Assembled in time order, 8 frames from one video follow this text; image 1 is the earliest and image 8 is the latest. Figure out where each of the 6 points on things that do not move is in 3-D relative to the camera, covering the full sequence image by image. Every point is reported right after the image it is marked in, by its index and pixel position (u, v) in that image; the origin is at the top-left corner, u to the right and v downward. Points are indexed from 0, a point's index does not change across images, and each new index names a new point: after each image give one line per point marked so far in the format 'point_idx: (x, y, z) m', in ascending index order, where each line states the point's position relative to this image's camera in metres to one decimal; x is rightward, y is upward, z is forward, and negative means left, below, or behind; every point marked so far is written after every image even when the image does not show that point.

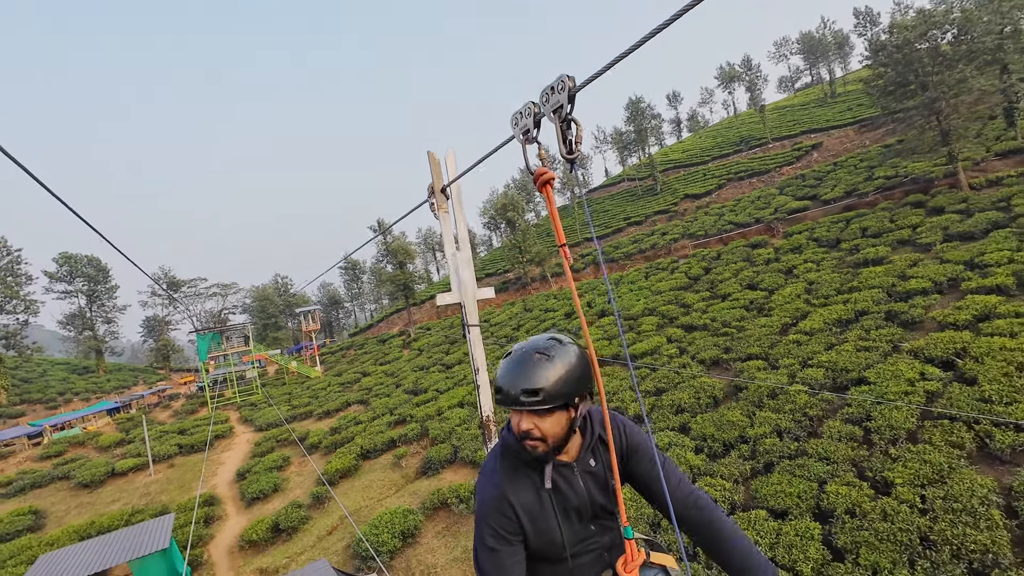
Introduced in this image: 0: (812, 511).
0: (+3.5, -2.6, +5.0) m
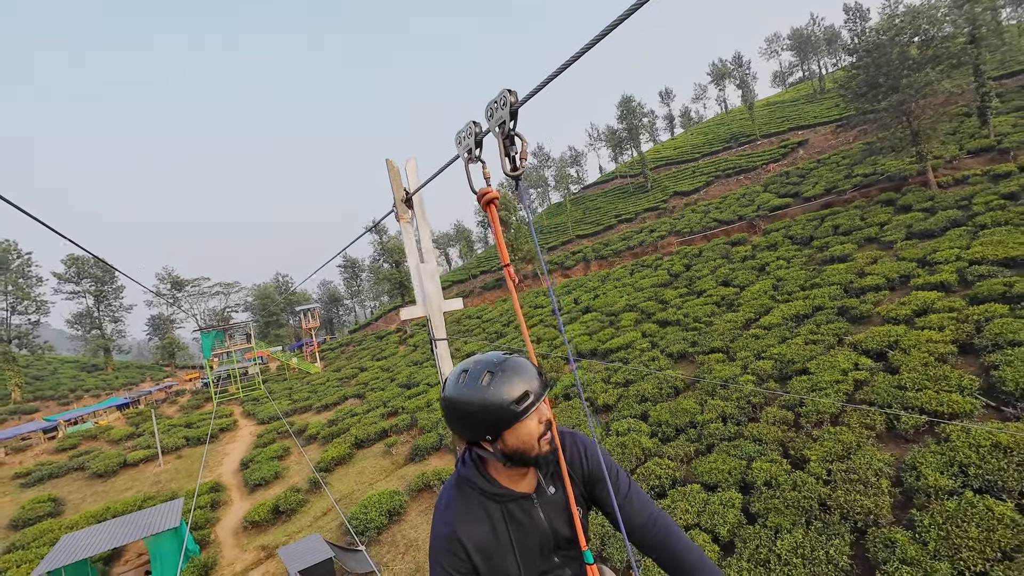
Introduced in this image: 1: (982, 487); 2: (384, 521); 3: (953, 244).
0: (+3.0, -2.6, +5.7) m
1: (+5.0, -2.1, +4.5) m
2: (-2.5, -4.6, +8.3) m
3: (+10.8, +1.1, +10.3) m
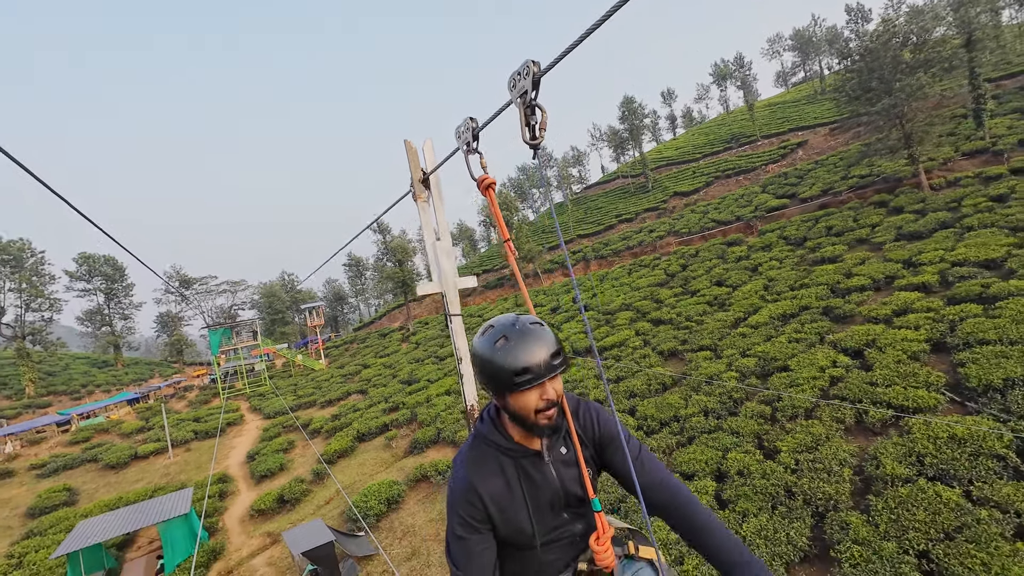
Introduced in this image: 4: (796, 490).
0: (+2.9, -2.6, +6.0) m
1: (+4.9, -2.1, +4.8) m
2: (-2.7, -4.6, +8.7) m
3: (+10.7, +1.1, +10.6) m
4: (+3.5, -2.5, +5.2) m
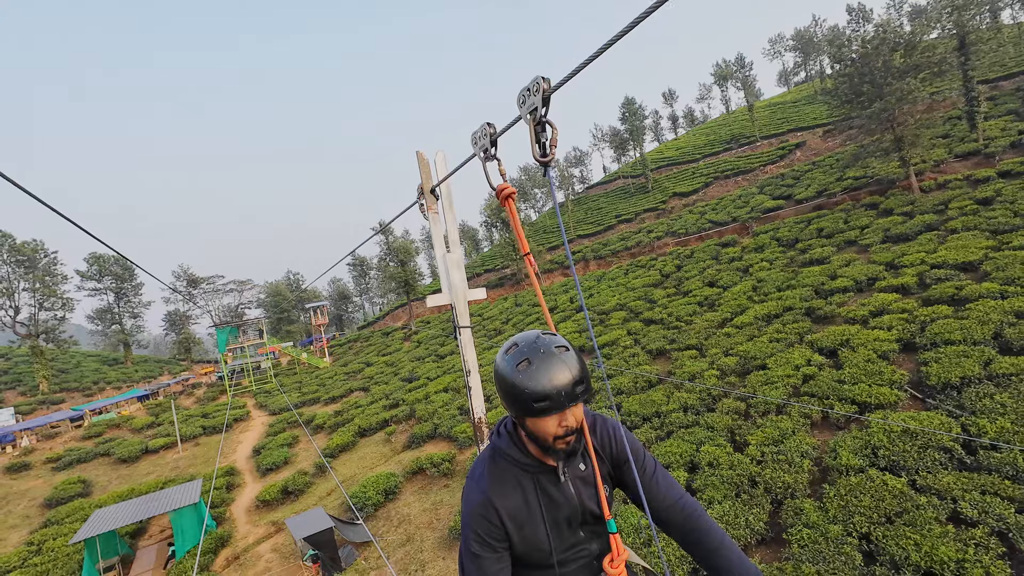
0: (+2.6, -2.7, +6.4) m
1: (+4.6, -2.2, +5.2) m
2: (-2.9, -4.6, +9.2) m
3: (+10.6, +1.1, +10.9) m
4: (+3.3, -2.5, +5.6) m
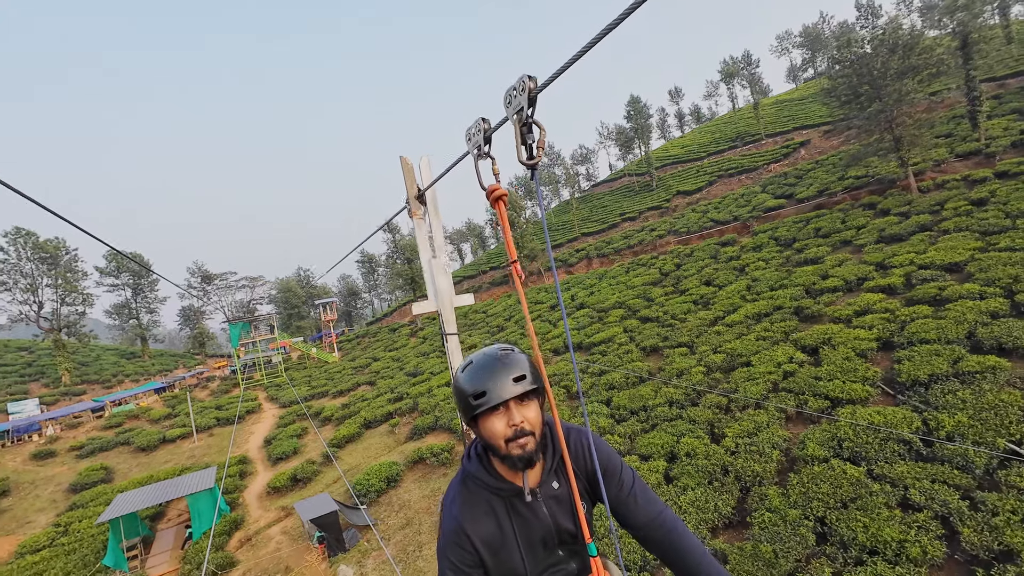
0: (+2.5, -2.7, +6.8) m
1: (+4.5, -2.2, +5.6) m
2: (-3.0, -4.6, +9.7) m
3: (+10.5, +1.1, +11.0) m
4: (+3.1, -2.5, +6.0) m
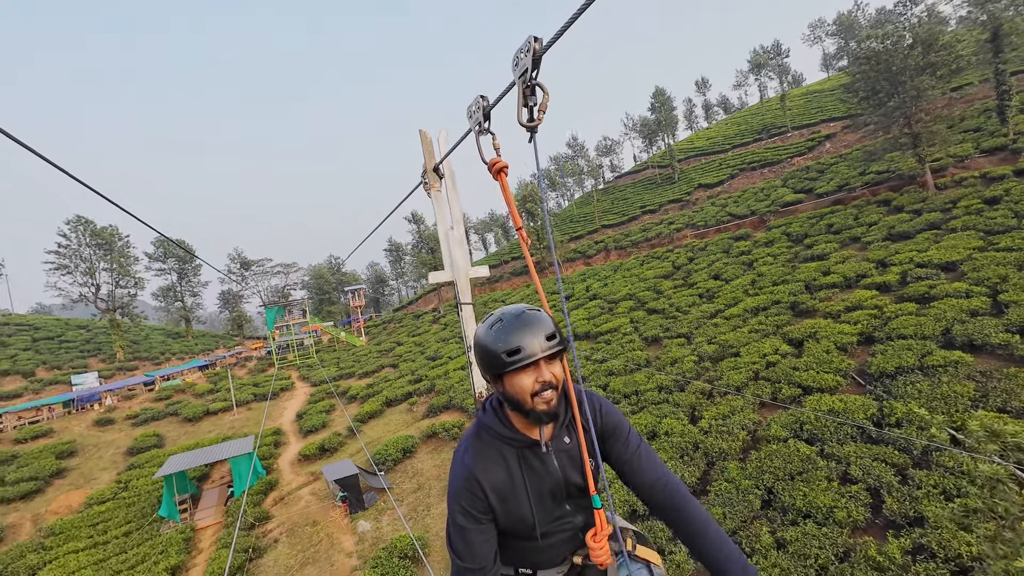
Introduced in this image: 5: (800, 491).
0: (+2.4, -2.6, +7.5) m
1: (+4.3, -2.2, +6.1) m
2: (-2.9, -4.3, +10.8) m
3: (+10.7, +1.1, +11.2) m
4: (+3.0, -2.5, +6.6) m
5: (+3.6, -2.5, +5.3) m
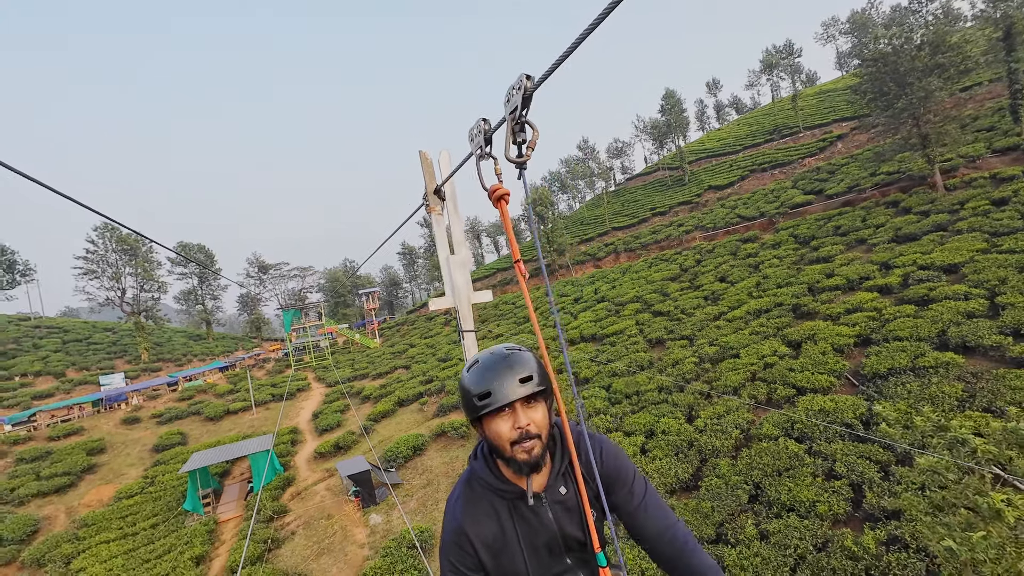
0: (+2.5, -2.6, +7.8) m
1: (+4.3, -2.2, +6.4) m
2: (-2.7, -4.4, +11.2) m
3: (+10.9, +1.1, +11.2) m
4: (+3.0, -2.5, +6.9) m
5: (+3.6, -2.6, +5.5) m
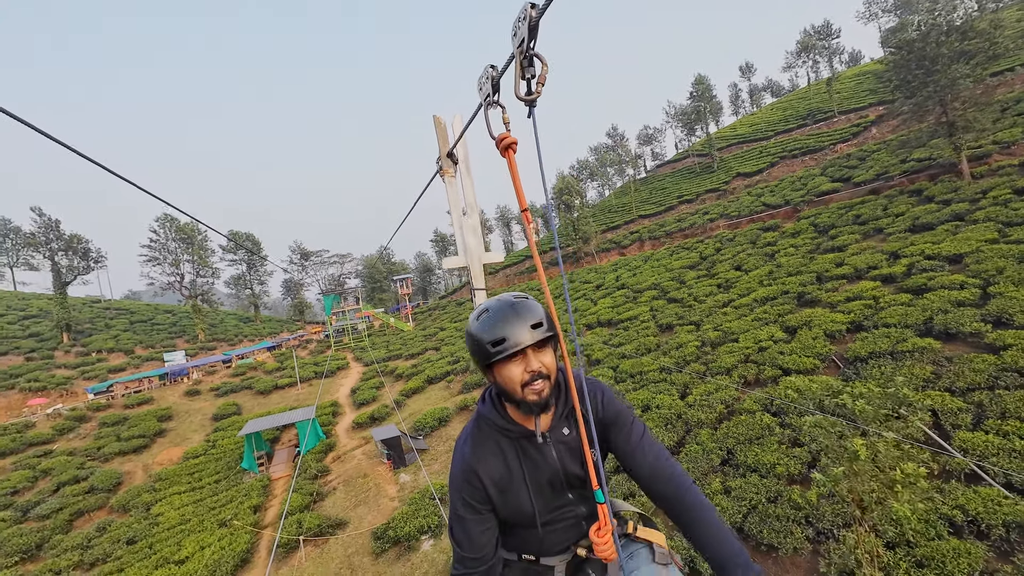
0: (+2.7, -2.4, +8.6) m
1: (+4.4, -2.0, +7.1) m
2: (-2.3, -4.0, +12.5) m
3: (+11.3, +1.3, +11.3) m
4: (+3.1, -2.3, +7.7) m
5: (+3.6, -2.4, +6.3) m
